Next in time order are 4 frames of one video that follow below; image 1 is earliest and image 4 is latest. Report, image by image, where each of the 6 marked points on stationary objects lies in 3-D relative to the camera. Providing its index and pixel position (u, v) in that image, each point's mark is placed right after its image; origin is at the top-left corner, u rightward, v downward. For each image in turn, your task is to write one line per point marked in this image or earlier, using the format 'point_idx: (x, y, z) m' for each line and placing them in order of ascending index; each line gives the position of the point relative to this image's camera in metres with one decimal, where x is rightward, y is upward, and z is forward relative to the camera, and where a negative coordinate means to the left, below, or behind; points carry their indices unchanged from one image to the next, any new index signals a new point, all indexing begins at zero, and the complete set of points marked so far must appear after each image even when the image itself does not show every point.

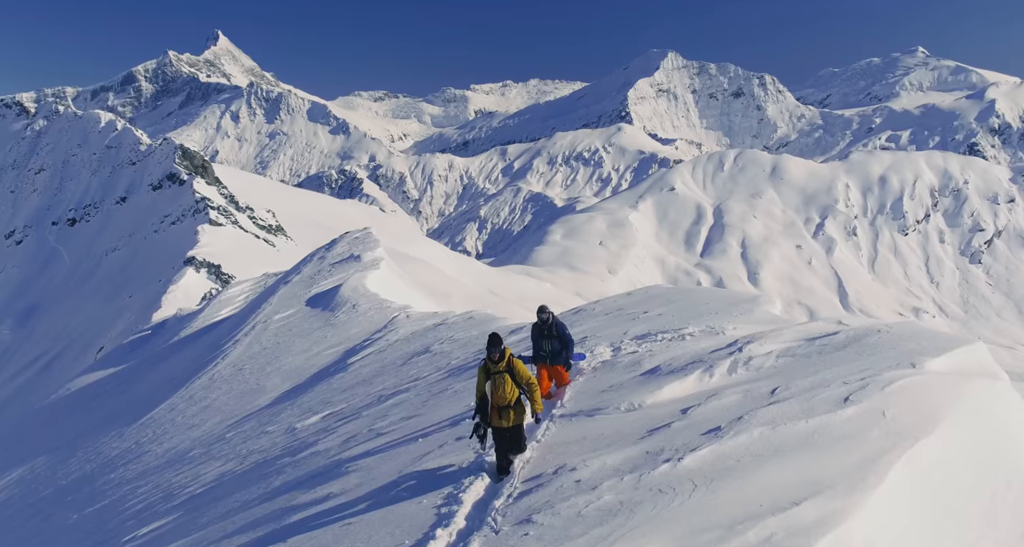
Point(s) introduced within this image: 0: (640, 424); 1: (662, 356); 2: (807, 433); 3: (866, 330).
0: (+2.0, -2.4, +13.8) m
1: (+3.0, -1.7, +17.2) m
2: (+4.2, -2.2, +11.9) m
3: (+6.2, -1.0, +15.4) m
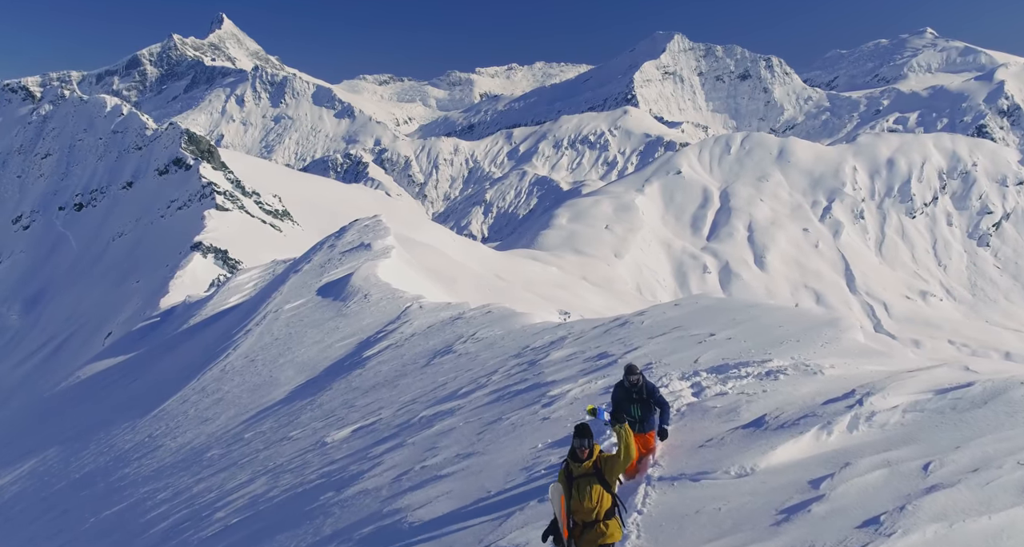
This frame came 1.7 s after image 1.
0: (+3.4, -3.1, +12.1) m
1: (+4.4, -2.3, +15.5) m
2: (+5.6, -3.0, +10.2) m
3: (+7.7, -1.7, +13.6) m
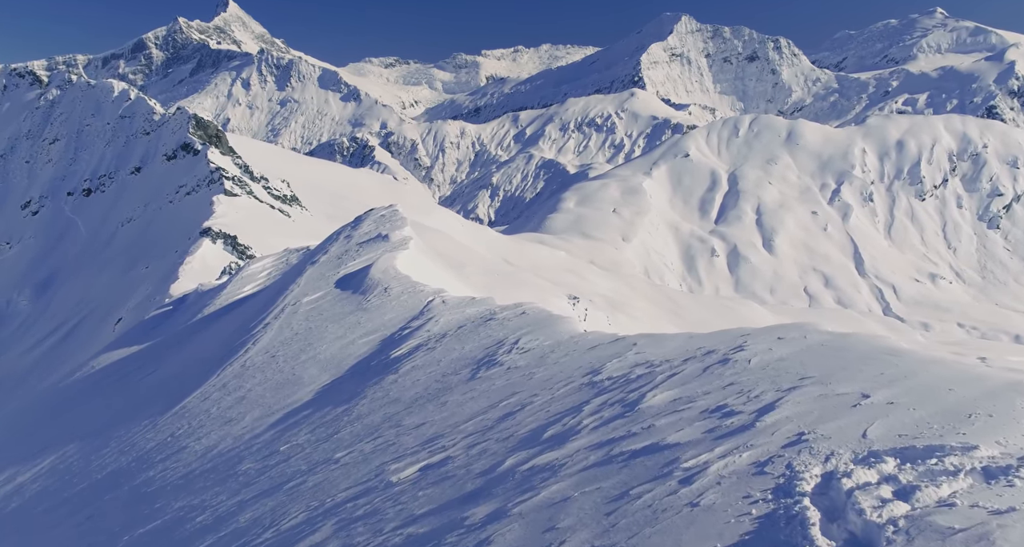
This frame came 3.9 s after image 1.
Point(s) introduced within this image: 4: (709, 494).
0: (+6.3, -4.6, +9.3) m
1: (+7.3, -3.7, +12.7) m
2: (+8.5, -4.5, +7.4) m
3: (+10.6, -3.1, +10.8) m
4: (+4.2, -4.7, +18.6) m
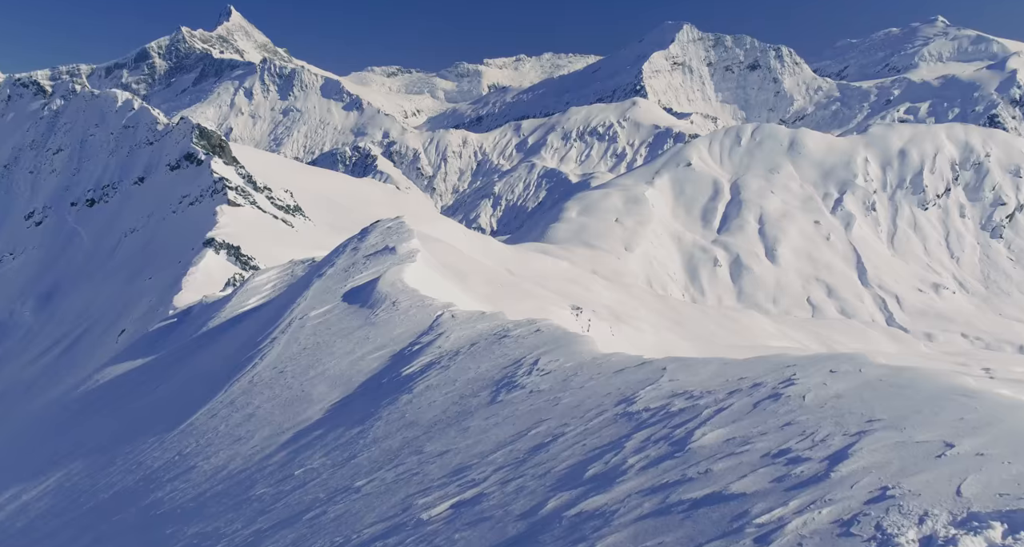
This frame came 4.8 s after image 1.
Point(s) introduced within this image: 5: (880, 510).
0: (+7.6, -5.4, +7.9) m
1: (+8.6, -4.5, +11.2) m
2: (+9.7, -5.2, +5.9) m
3: (+11.9, -3.9, +9.4) m
4: (+5.5, -5.5, +17.2) m
5: (+7.6, -4.9, +18.2) m
